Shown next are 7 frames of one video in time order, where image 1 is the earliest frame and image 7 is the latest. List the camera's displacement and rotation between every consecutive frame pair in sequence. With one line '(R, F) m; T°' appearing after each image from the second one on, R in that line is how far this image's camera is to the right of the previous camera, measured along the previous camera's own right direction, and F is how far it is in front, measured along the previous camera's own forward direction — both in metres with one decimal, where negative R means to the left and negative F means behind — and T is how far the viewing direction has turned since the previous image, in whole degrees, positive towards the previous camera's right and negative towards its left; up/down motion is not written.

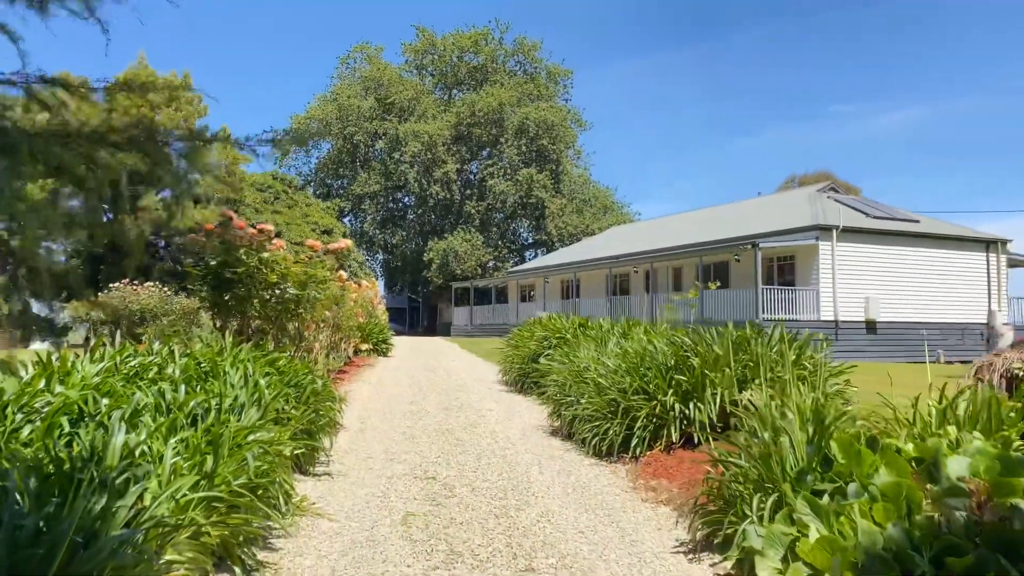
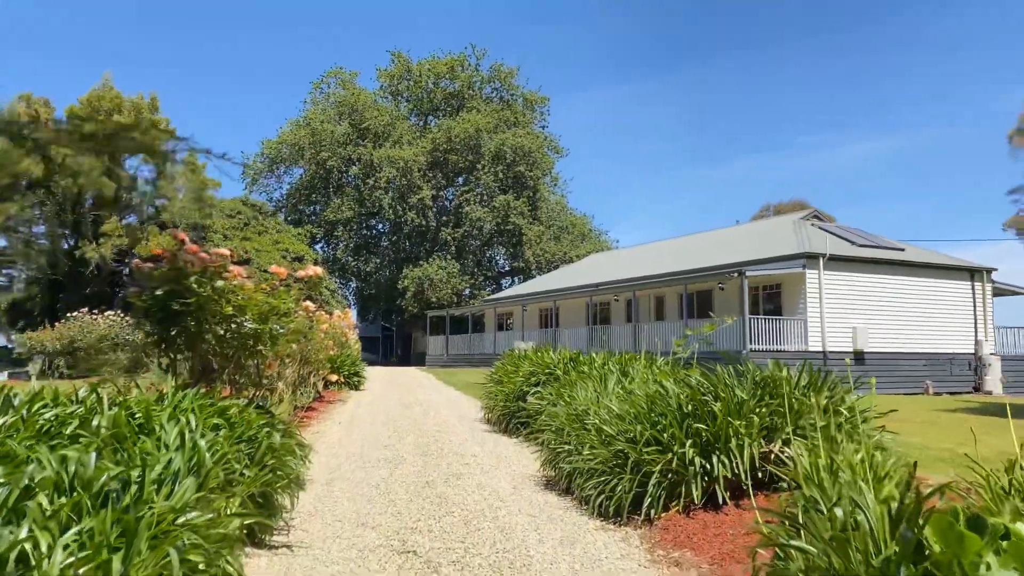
(-0.1, +0.7) m; +2°
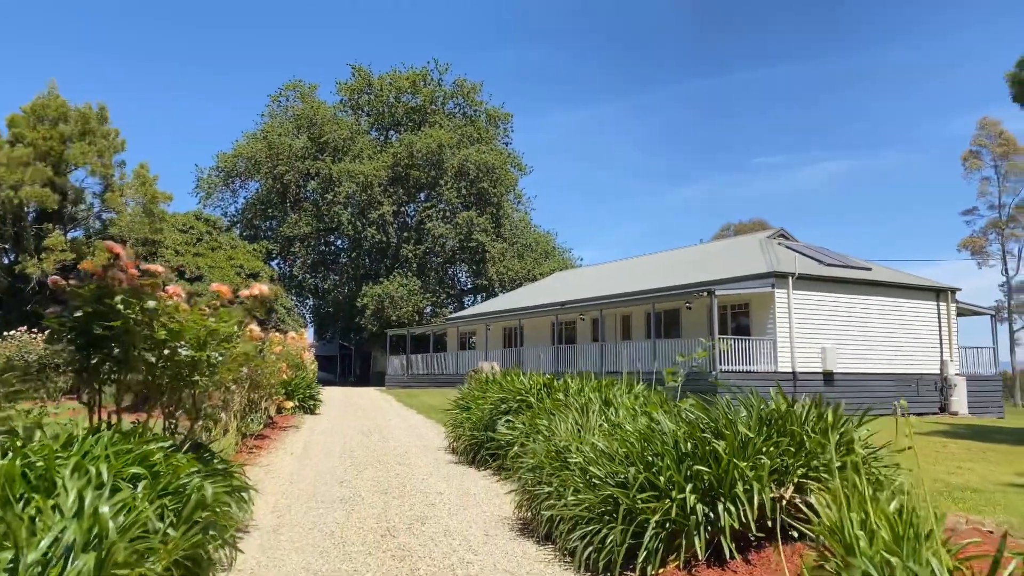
(-0.1, +0.6) m; +3°
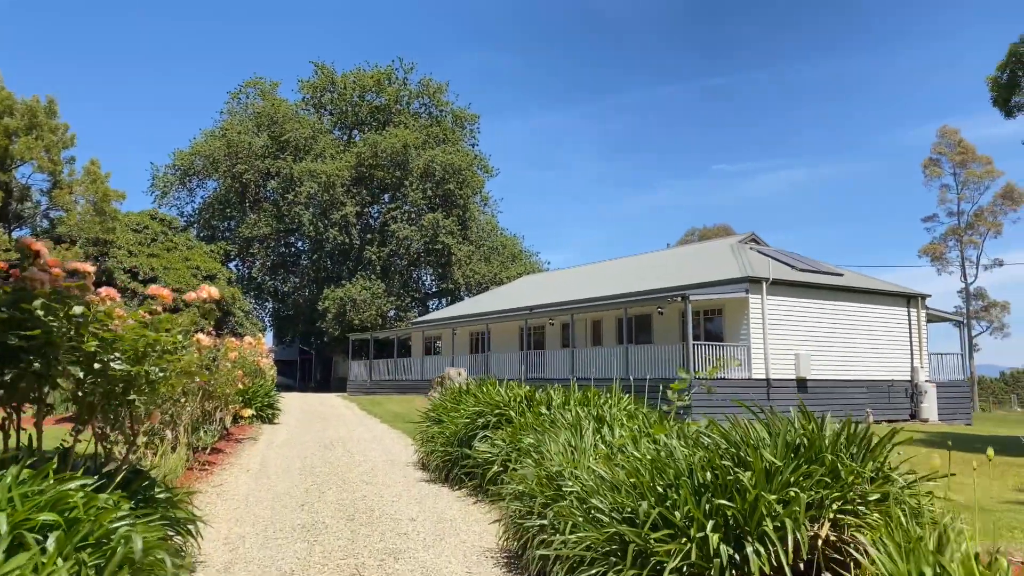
(-0.2, +0.6) m; +3°
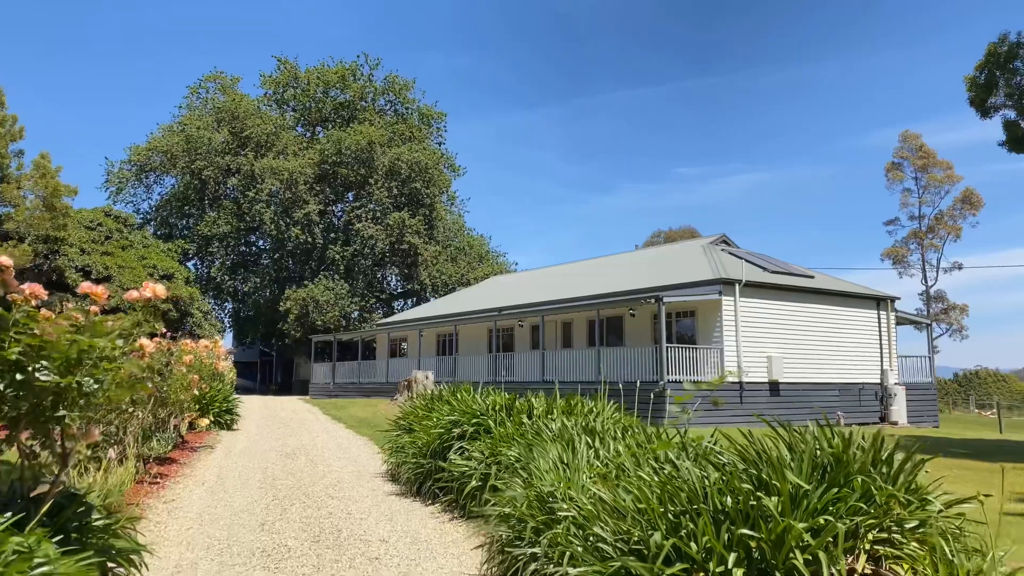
(-0.1, +0.5) m; +3°
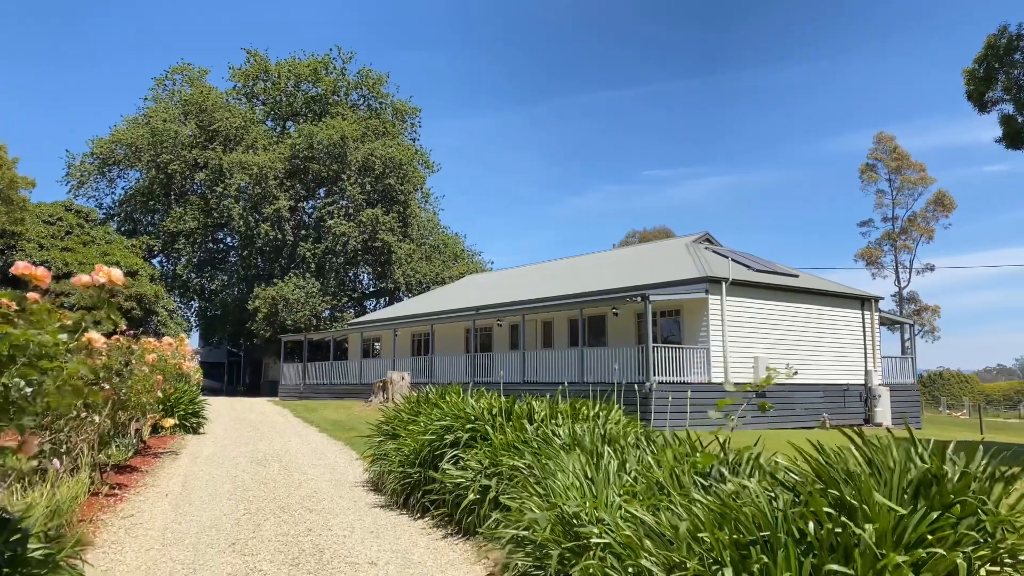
(-0.2, +0.6) m; +2°
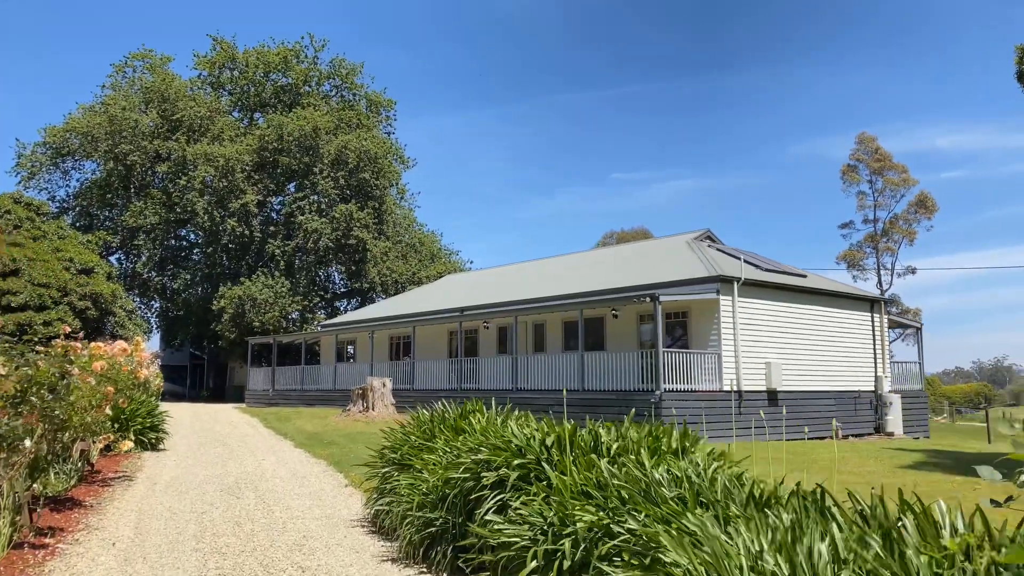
(-0.6, +1.4) m; +3°
